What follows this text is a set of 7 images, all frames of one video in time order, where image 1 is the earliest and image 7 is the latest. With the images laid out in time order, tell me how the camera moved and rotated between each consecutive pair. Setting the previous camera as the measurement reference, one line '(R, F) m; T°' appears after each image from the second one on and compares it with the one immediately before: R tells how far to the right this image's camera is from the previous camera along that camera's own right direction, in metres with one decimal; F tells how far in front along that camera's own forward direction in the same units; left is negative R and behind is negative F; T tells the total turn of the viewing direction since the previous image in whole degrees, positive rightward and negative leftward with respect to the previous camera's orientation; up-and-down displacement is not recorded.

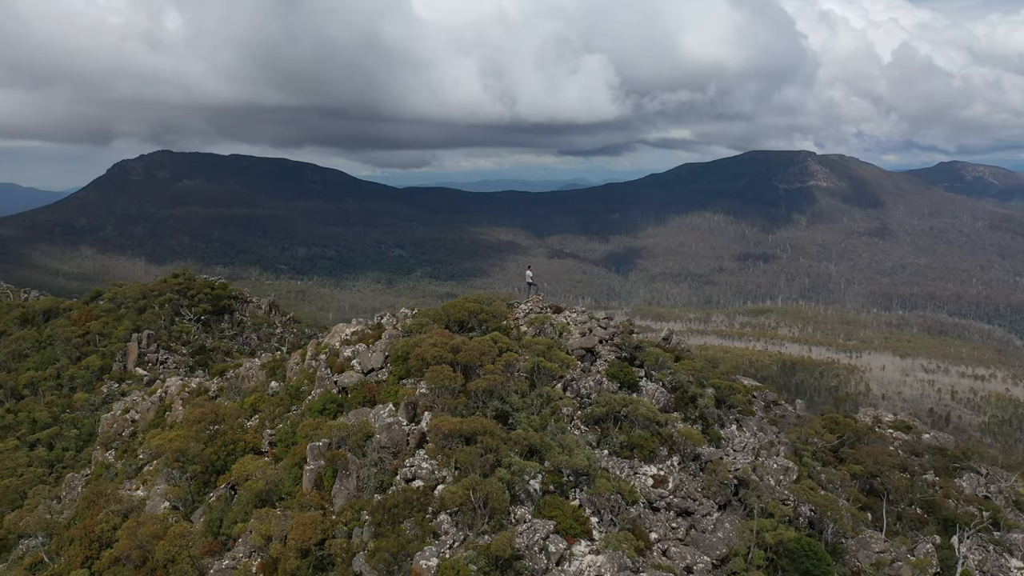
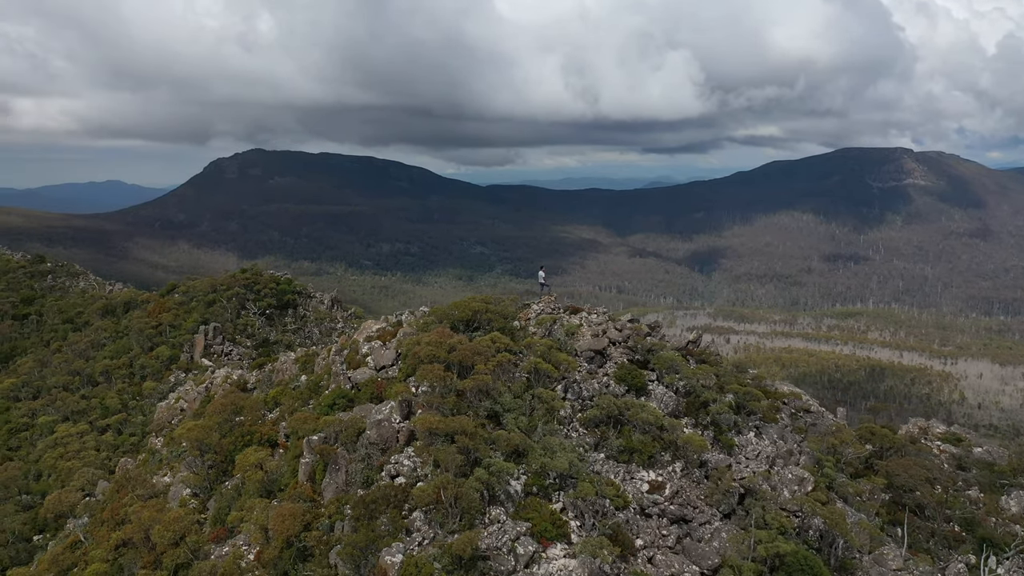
(+1.9, 0.0) m; -6°
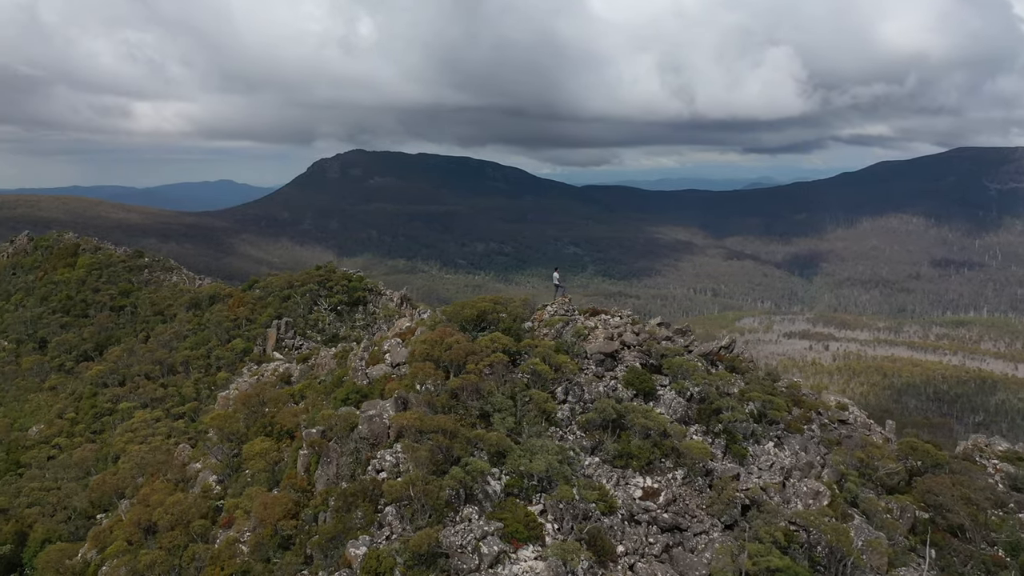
(+2.1, 0.0) m; -7°
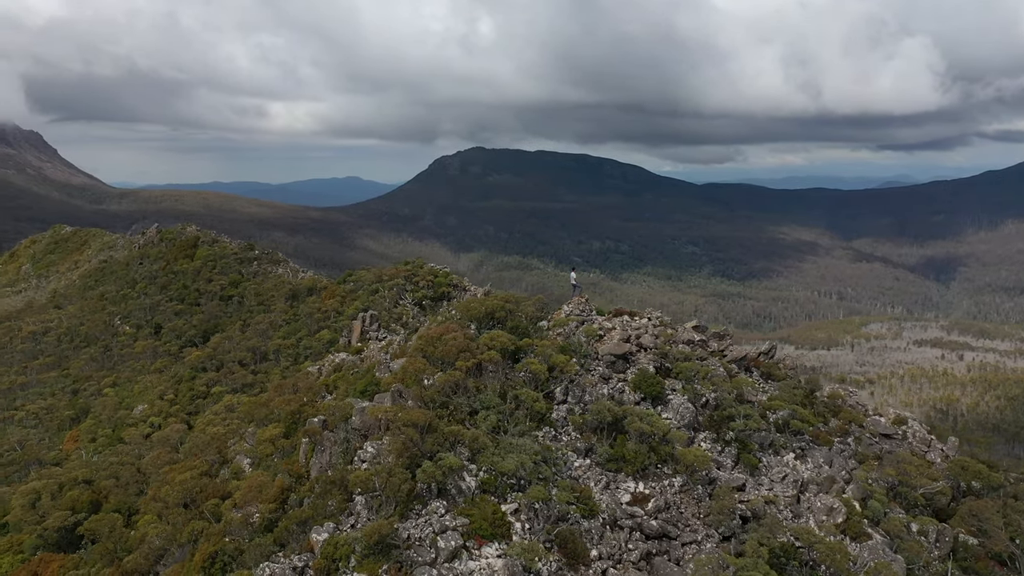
(+2.7, +0.1) m; -8°
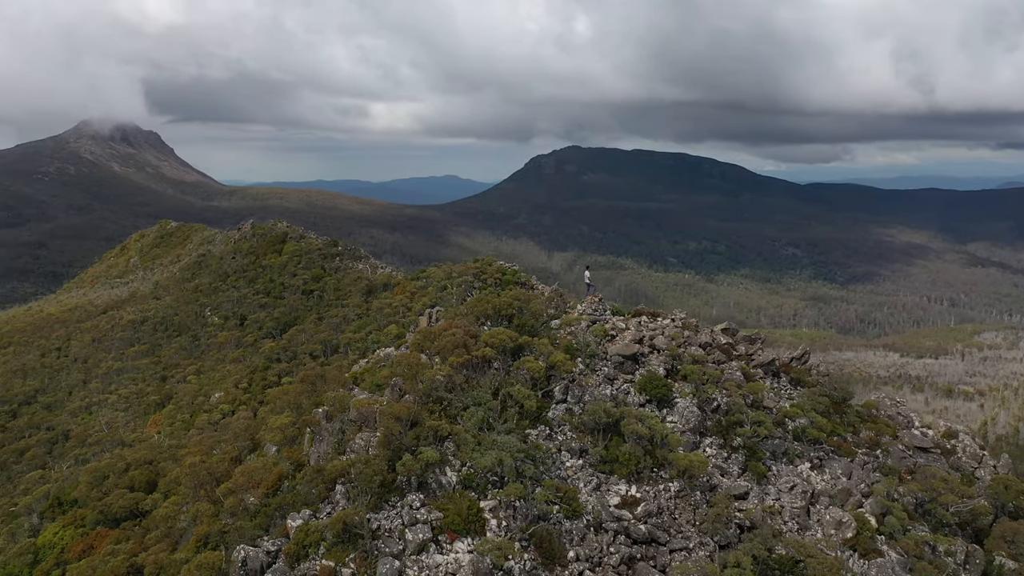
(+2.2, +0.1) m; -7°
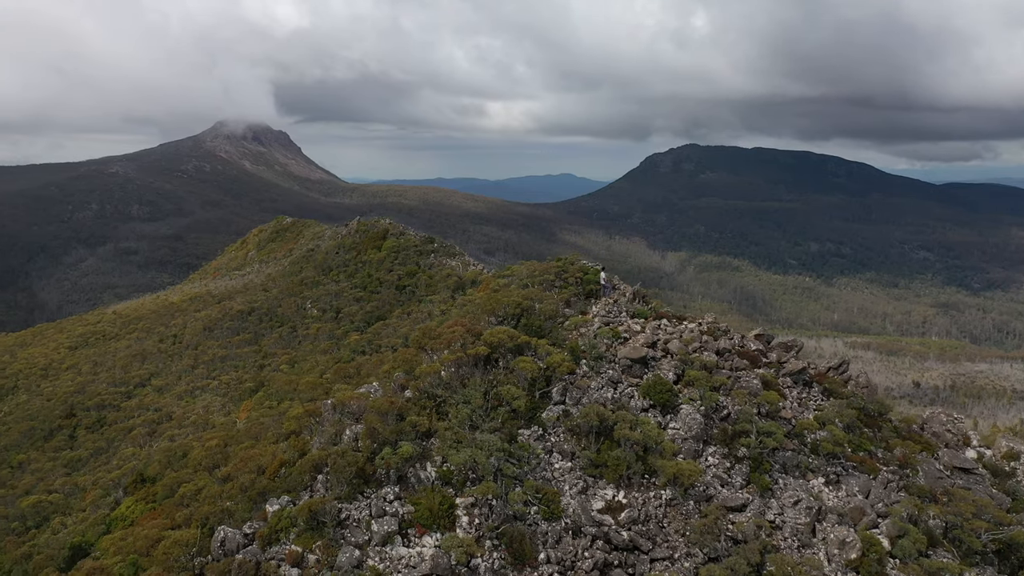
(+2.6, +0.1) m; -8°
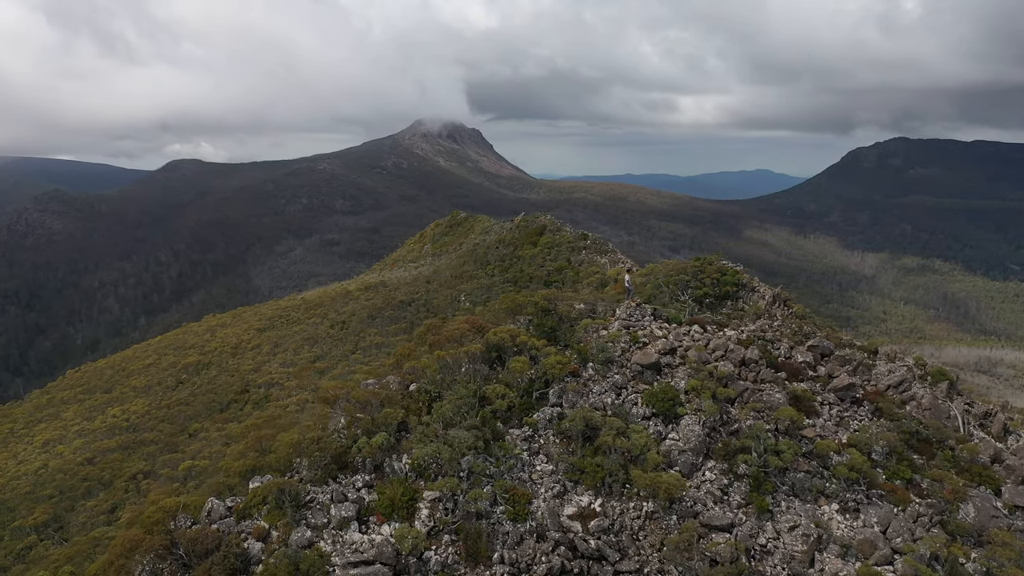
(+4.2, +0.5) m; -13°
